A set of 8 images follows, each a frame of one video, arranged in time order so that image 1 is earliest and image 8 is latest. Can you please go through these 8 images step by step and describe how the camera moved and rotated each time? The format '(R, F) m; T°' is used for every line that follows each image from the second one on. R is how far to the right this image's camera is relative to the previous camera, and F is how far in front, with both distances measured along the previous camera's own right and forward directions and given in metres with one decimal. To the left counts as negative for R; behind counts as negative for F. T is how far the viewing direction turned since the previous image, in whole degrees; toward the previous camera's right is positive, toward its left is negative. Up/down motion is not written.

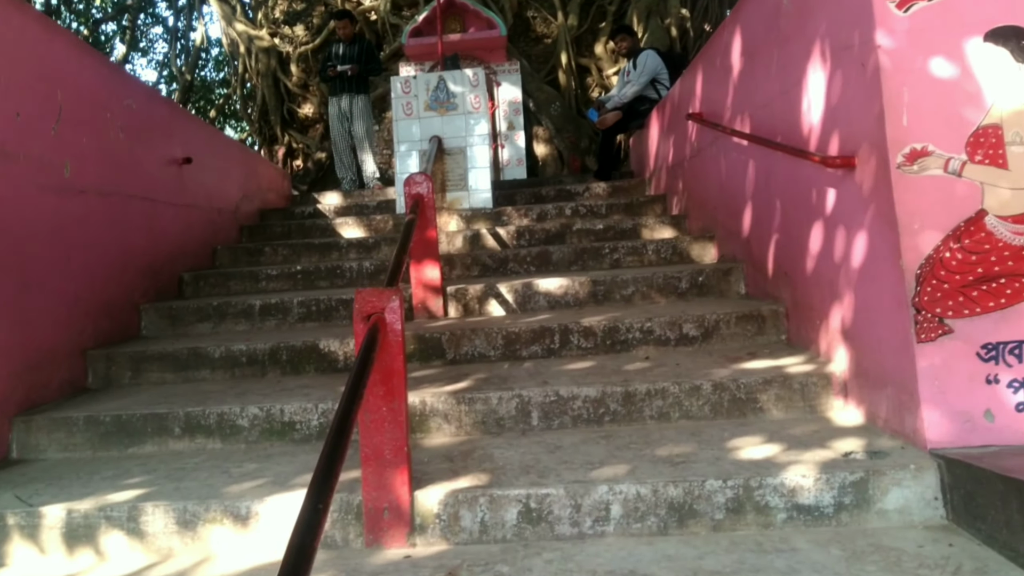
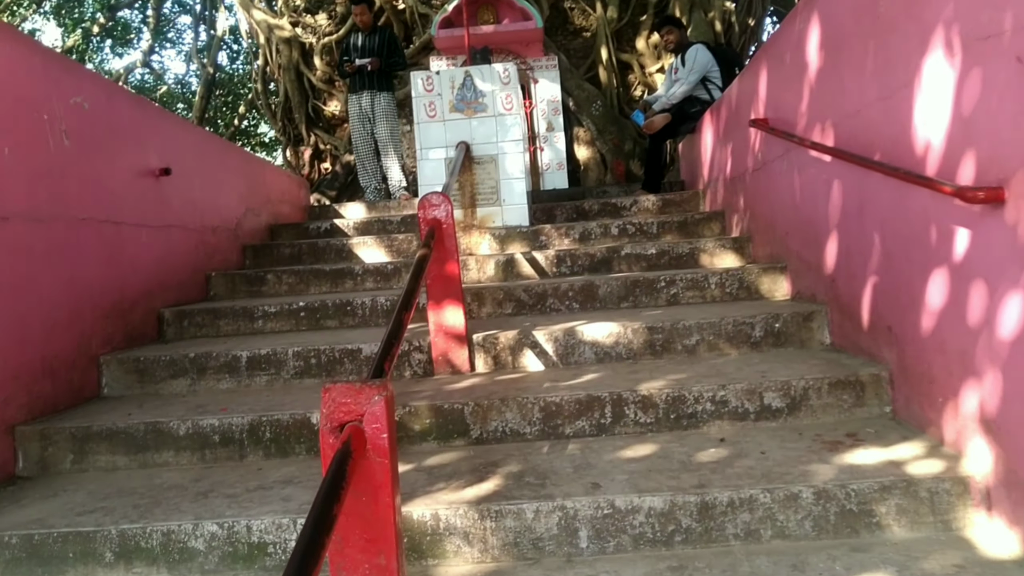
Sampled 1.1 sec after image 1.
(0.0, +0.6) m; -2°
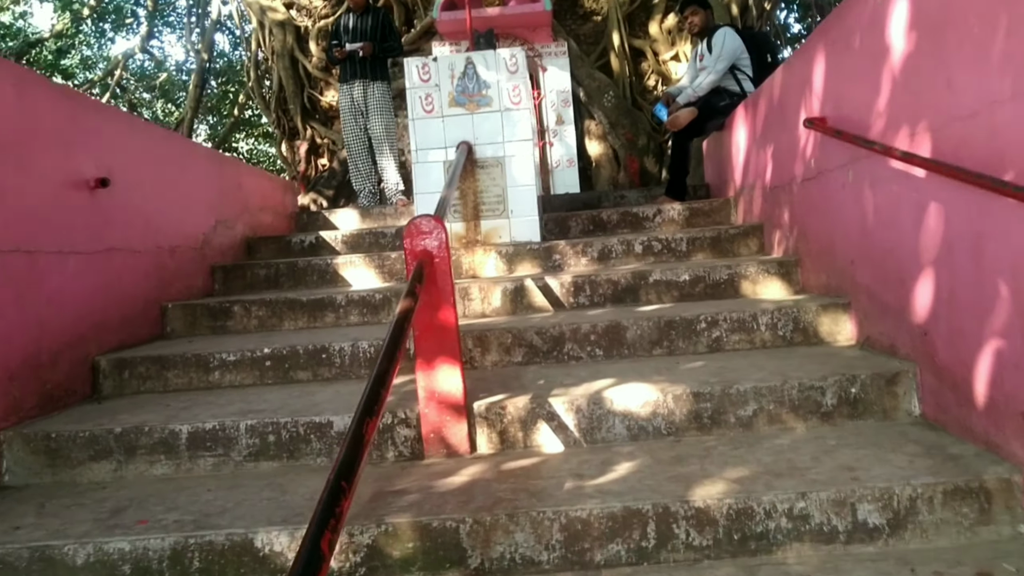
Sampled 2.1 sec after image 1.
(0.0, +0.6) m; 0°
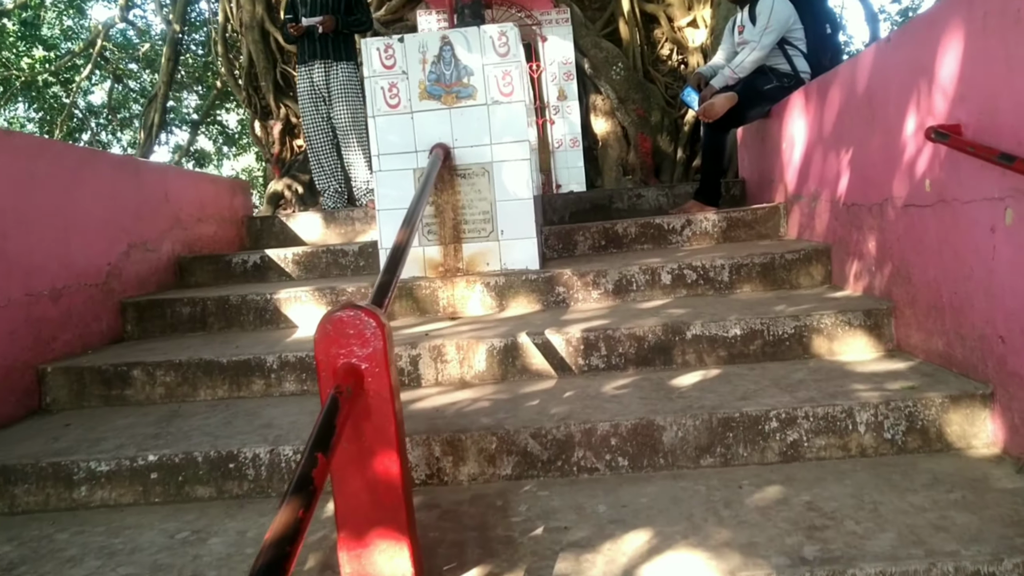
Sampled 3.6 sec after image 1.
(+0.1, +1.0) m; 0°
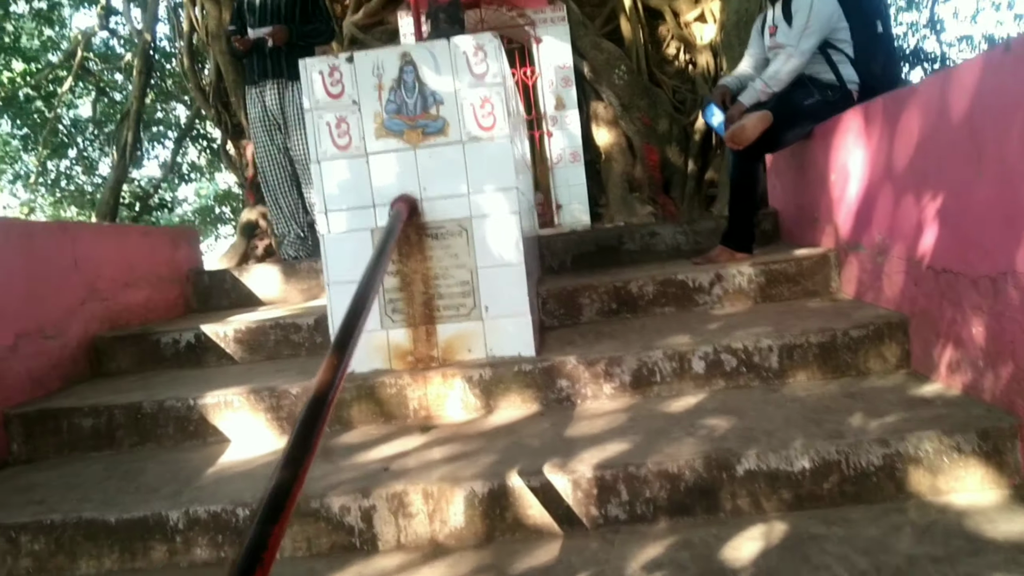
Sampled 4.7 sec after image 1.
(+0.1, +0.7) m; 0°
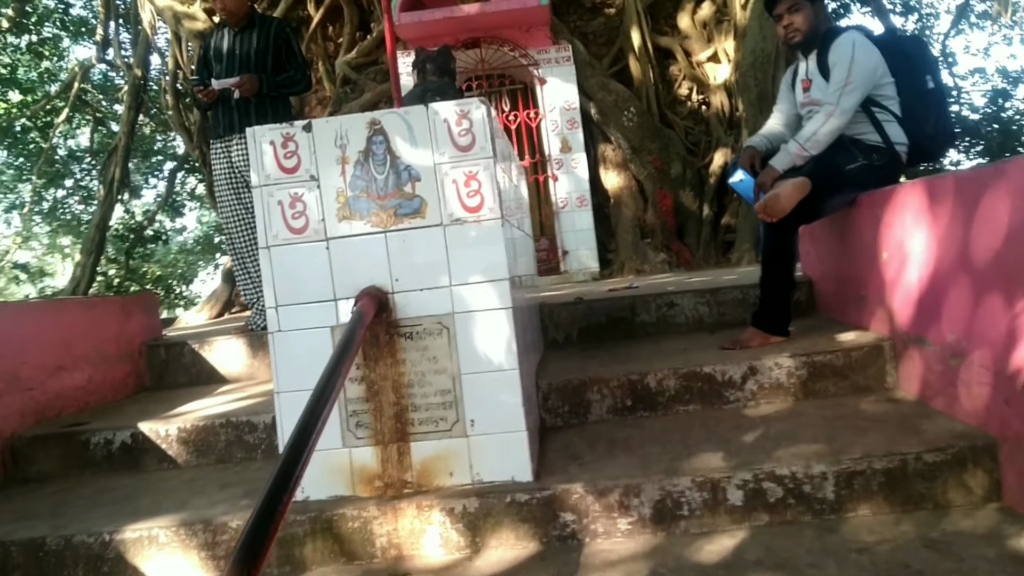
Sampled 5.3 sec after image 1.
(0.0, +0.5) m; 0°
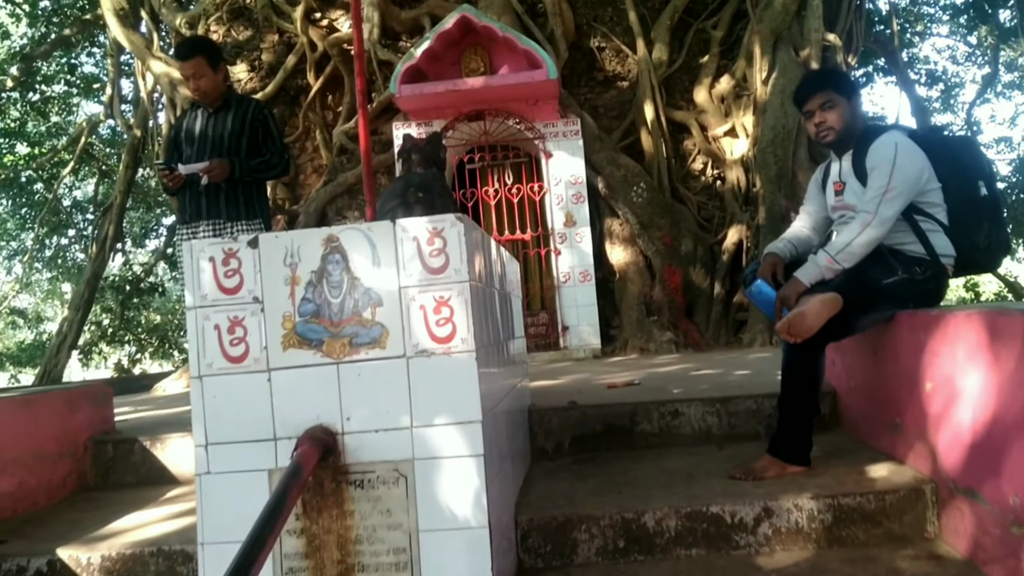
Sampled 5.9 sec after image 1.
(+0.1, +0.3) m; -1°
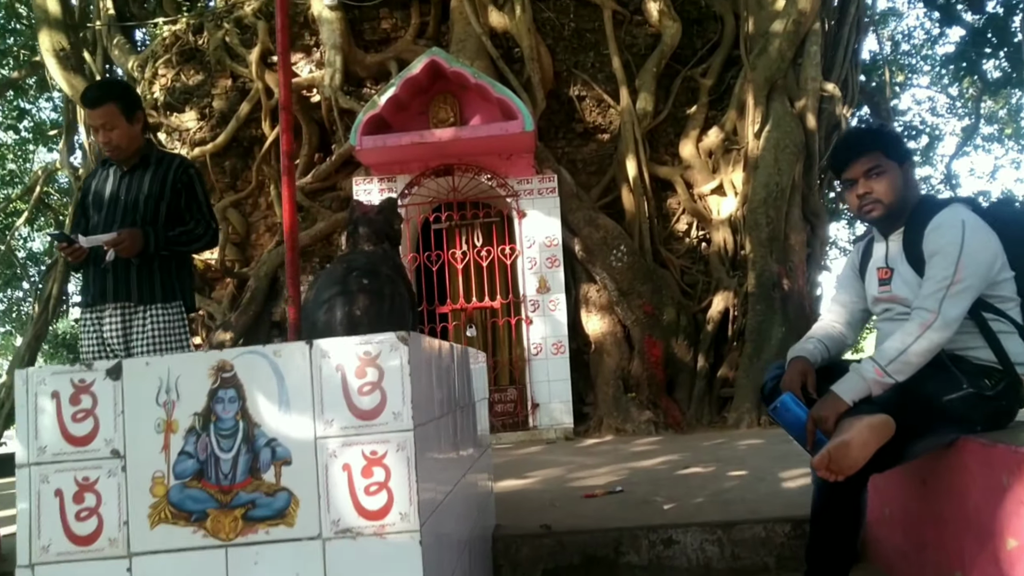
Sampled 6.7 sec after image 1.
(0.0, +0.5) m; +2°
